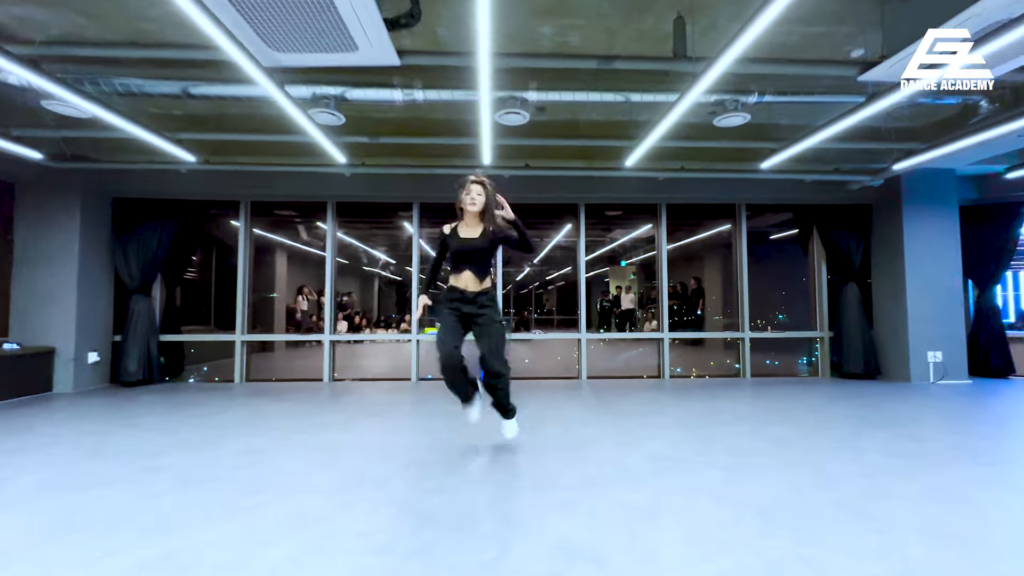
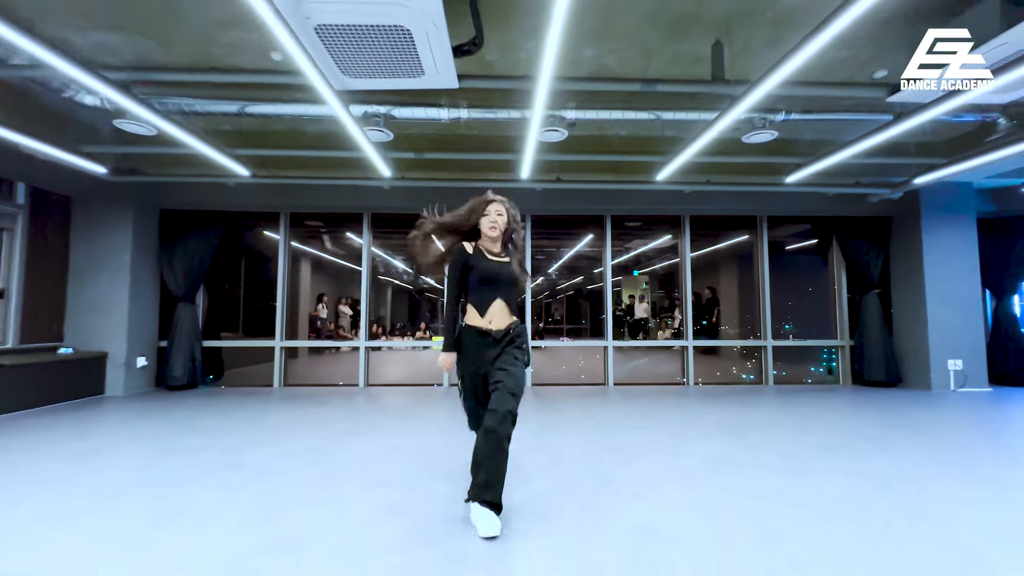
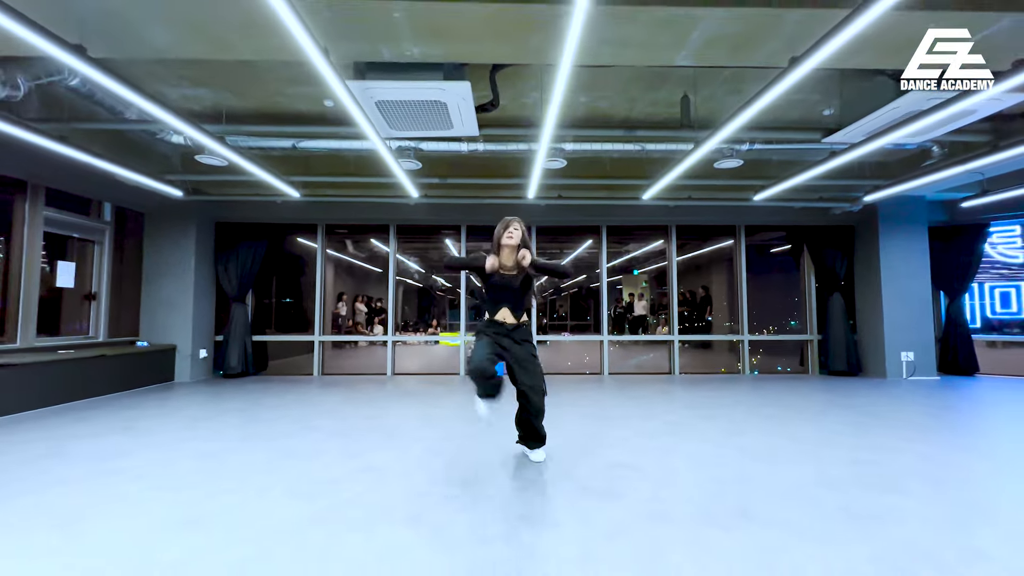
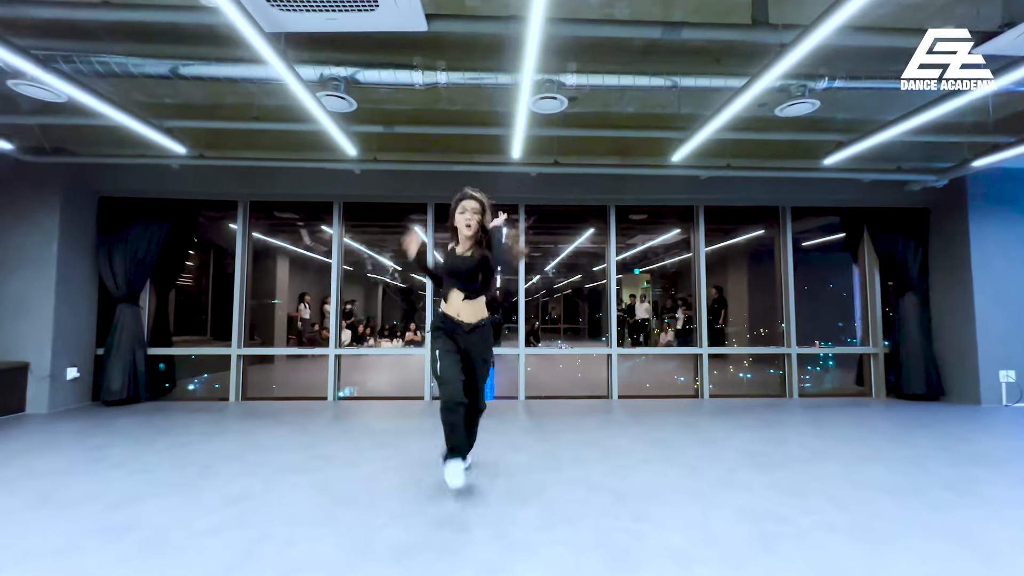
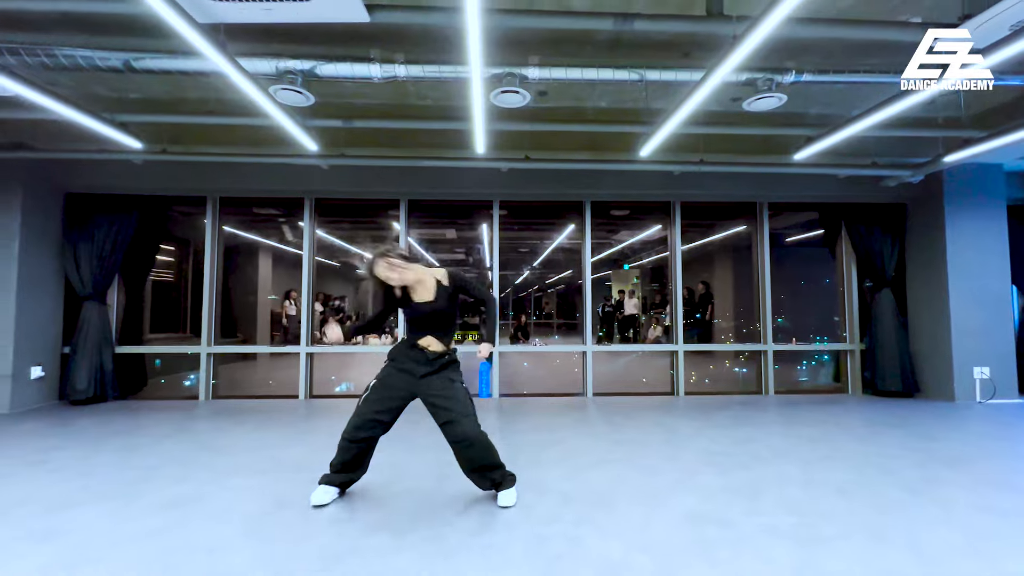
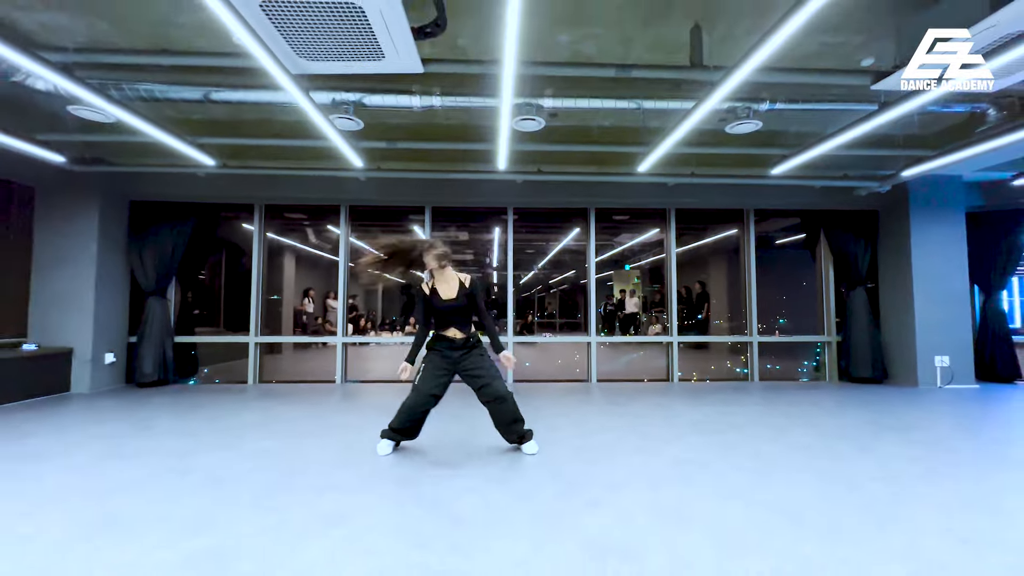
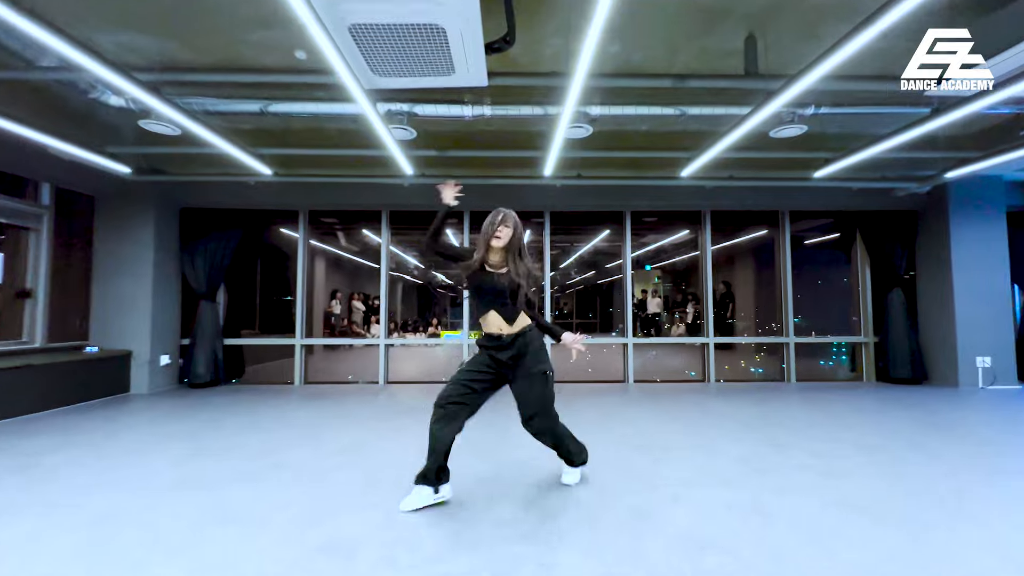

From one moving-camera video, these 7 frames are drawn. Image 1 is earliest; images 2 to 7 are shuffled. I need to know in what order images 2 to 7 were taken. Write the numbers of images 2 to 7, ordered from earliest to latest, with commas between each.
5, 6, 4, 2, 3, 7
